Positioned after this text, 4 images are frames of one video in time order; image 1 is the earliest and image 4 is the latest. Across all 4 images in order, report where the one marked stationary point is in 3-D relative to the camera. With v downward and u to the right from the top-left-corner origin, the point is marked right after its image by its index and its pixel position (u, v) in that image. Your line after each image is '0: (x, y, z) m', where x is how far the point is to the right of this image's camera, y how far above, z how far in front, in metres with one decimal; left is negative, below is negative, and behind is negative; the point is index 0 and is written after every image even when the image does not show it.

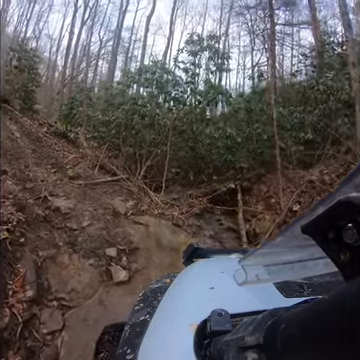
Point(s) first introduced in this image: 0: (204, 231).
0: (+0.4, -0.8, +8.4) m
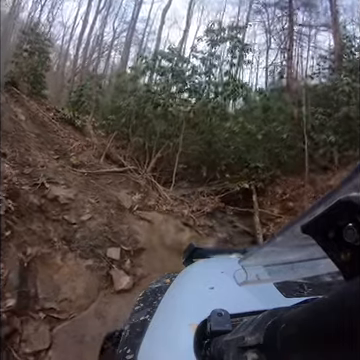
0: (+0.5, -0.8, +7.5) m
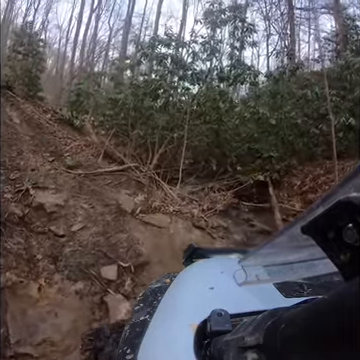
0: (+0.7, -0.7, +6.6) m
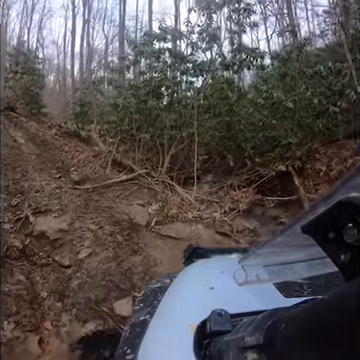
0: (+0.9, -0.6, +5.9) m
